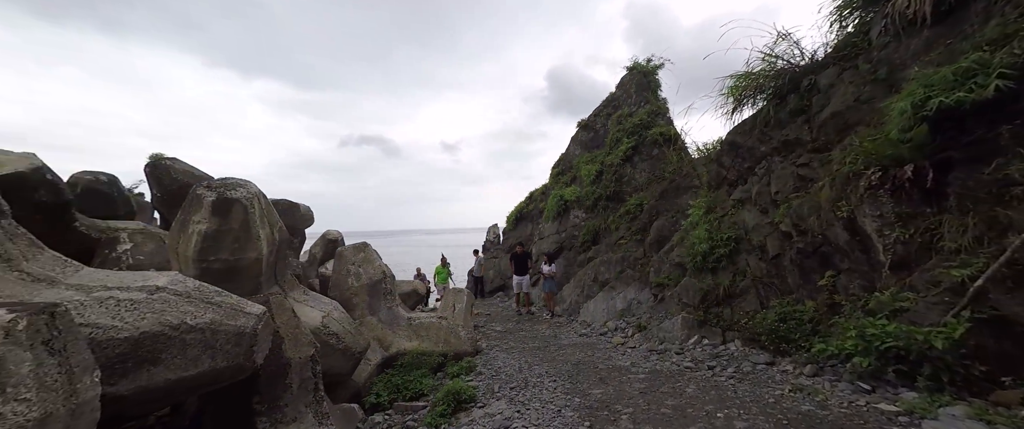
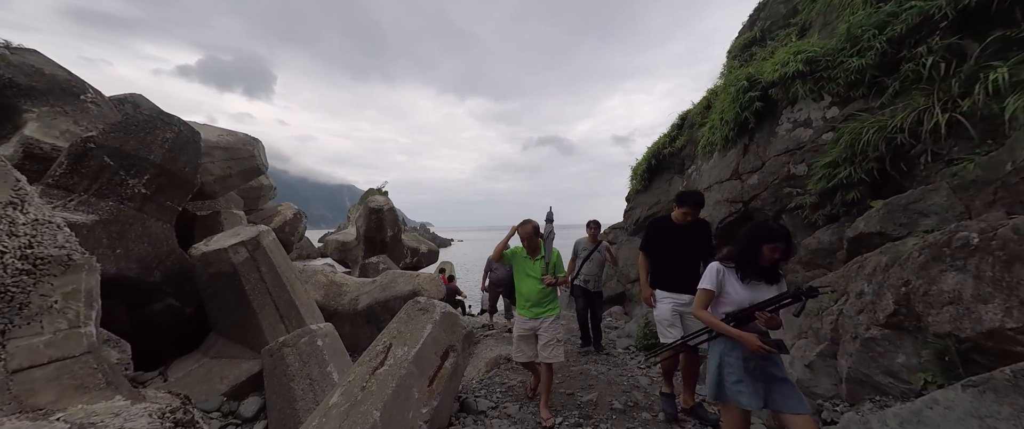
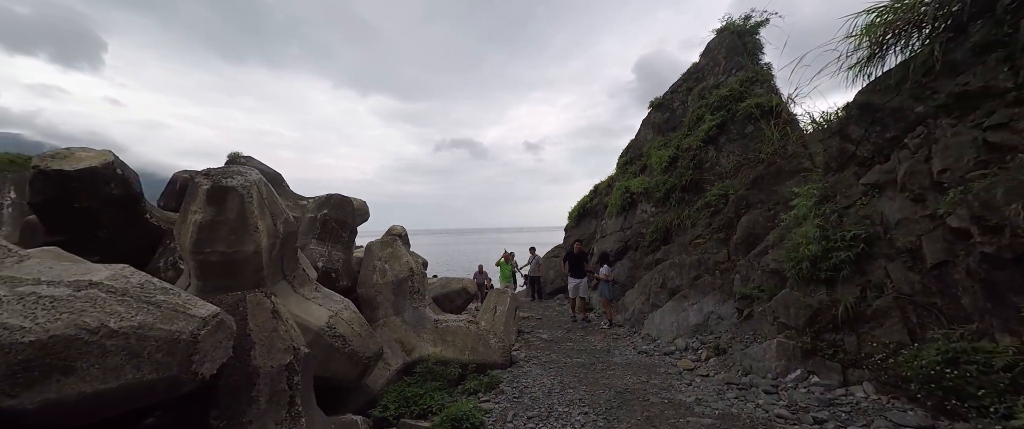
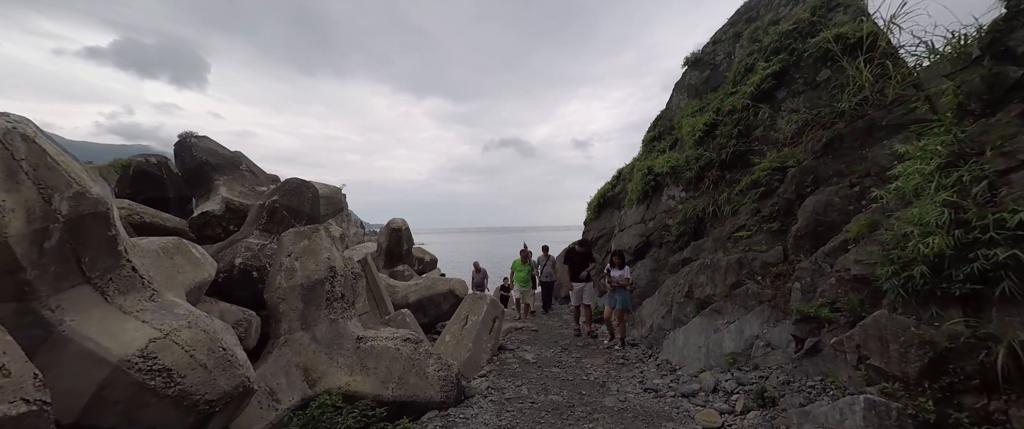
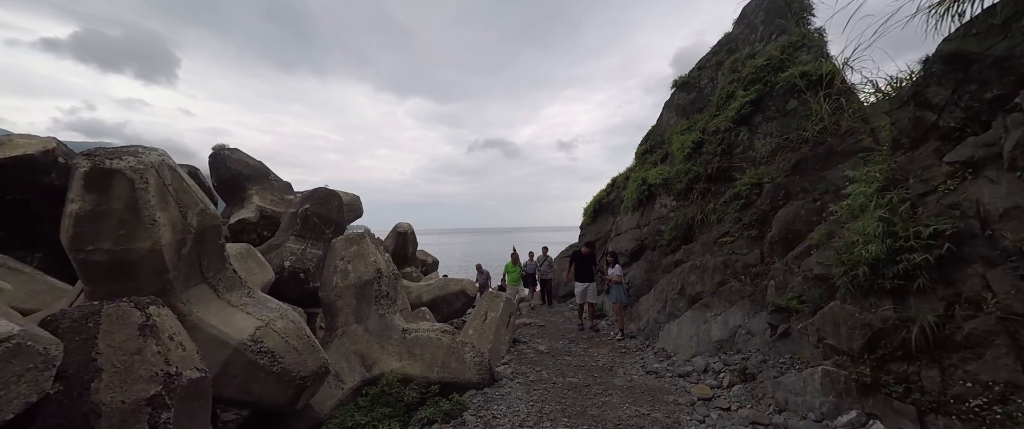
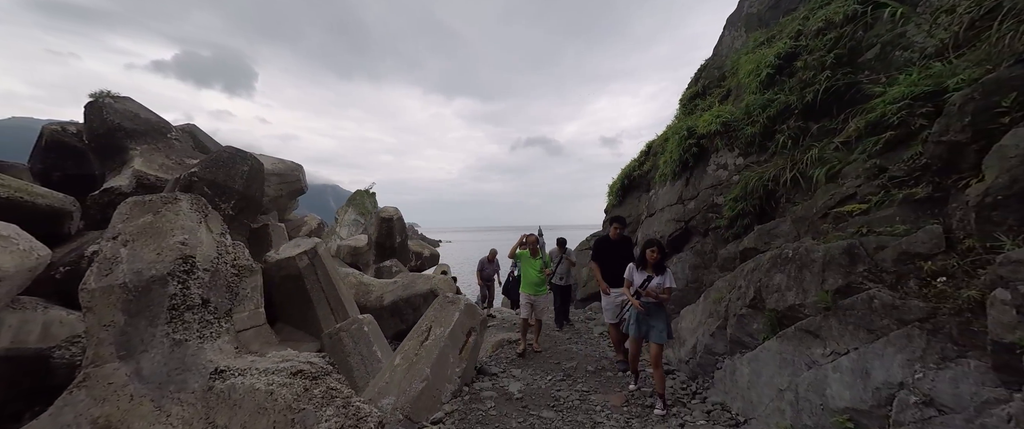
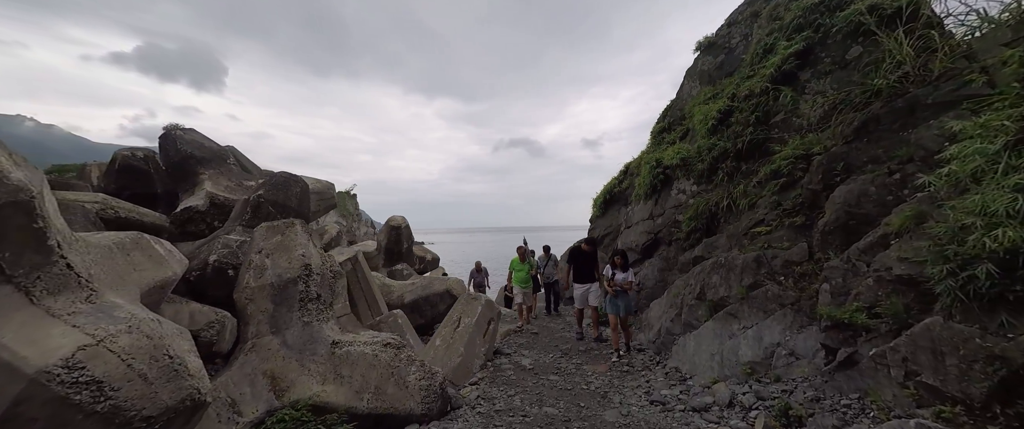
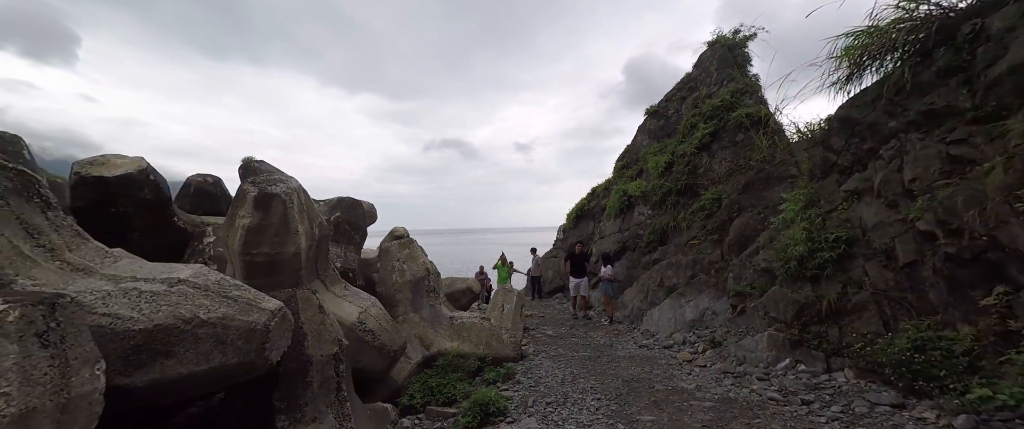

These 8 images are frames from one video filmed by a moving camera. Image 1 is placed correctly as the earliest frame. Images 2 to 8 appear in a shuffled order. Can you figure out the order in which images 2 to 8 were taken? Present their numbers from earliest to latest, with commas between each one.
8, 3, 5, 4, 7, 6, 2
